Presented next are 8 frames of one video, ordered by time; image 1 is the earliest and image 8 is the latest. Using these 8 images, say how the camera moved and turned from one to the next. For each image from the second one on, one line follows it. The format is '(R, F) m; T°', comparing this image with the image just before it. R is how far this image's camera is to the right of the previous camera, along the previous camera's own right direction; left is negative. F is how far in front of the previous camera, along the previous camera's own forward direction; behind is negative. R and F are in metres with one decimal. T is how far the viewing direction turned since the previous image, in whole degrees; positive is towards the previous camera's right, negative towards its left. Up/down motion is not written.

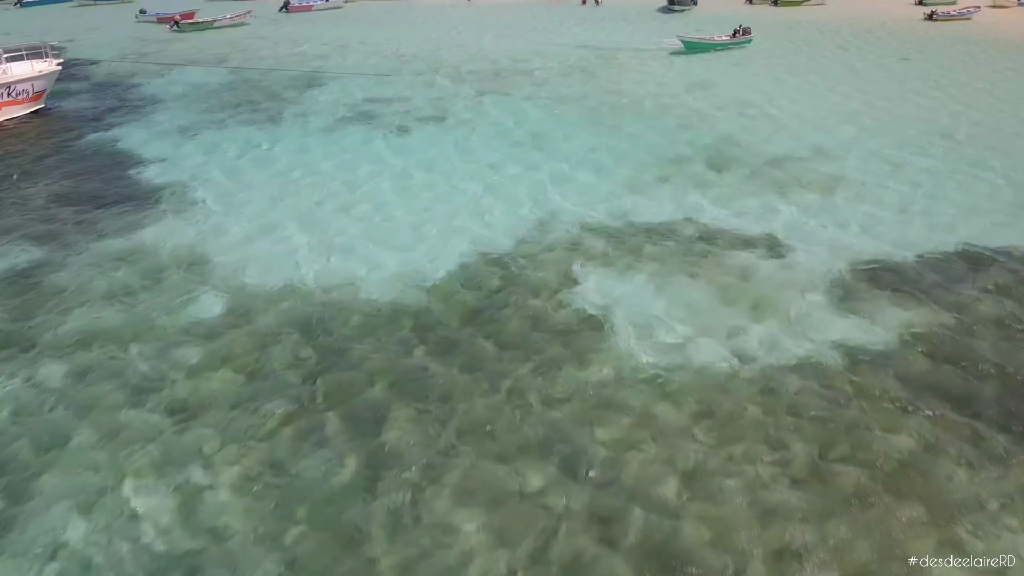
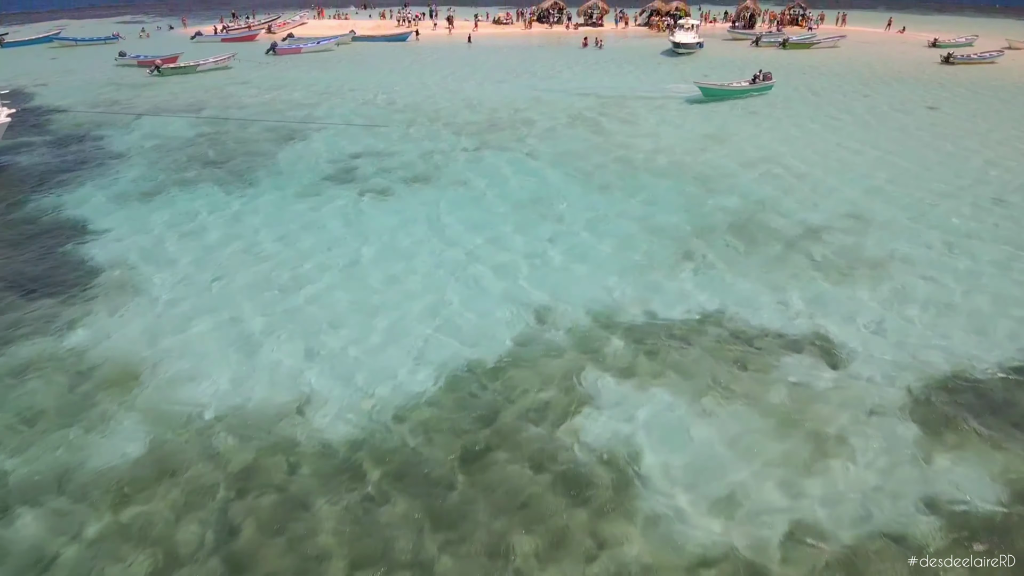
(+0.4, +1.9) m; 0°
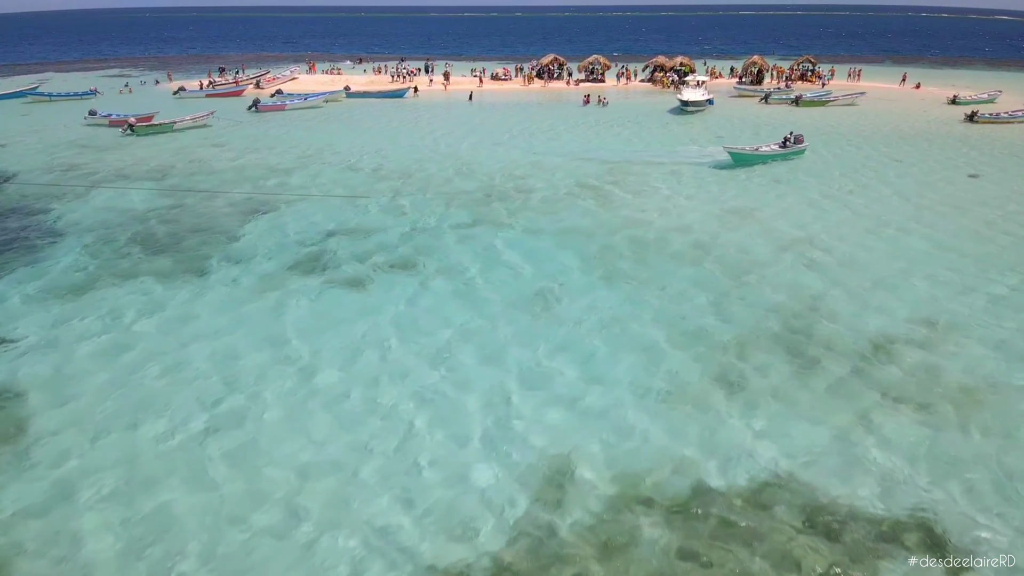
(+0.4, +2.4) m; 0°
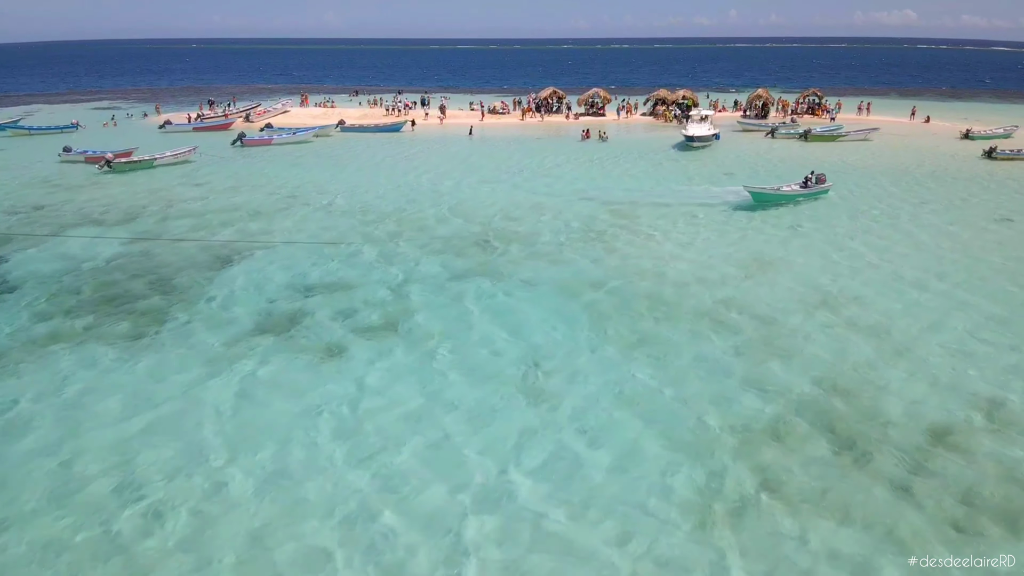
(+0.3, +1.6) m; 0°
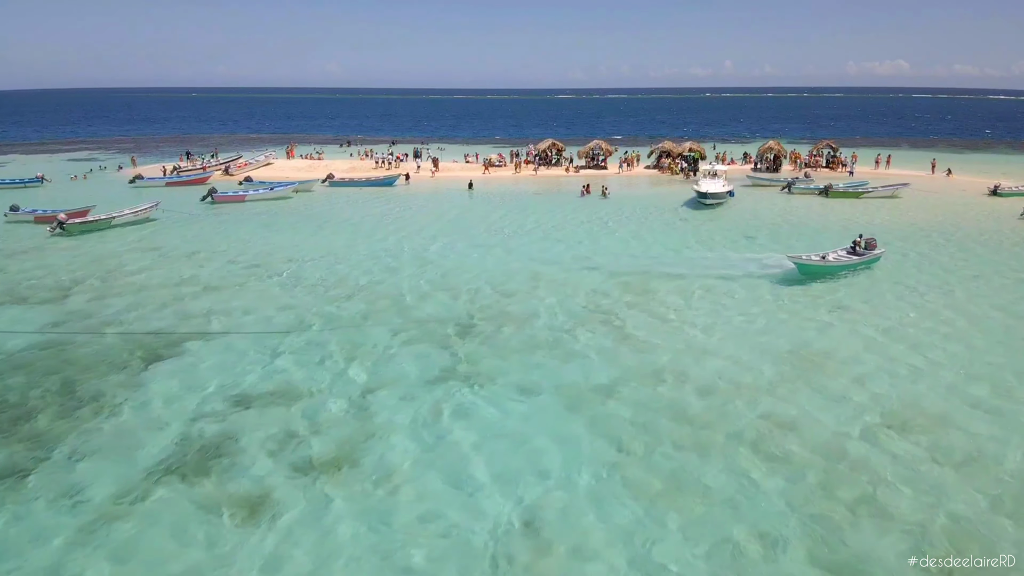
(+0.6, +2.8) m; -1°
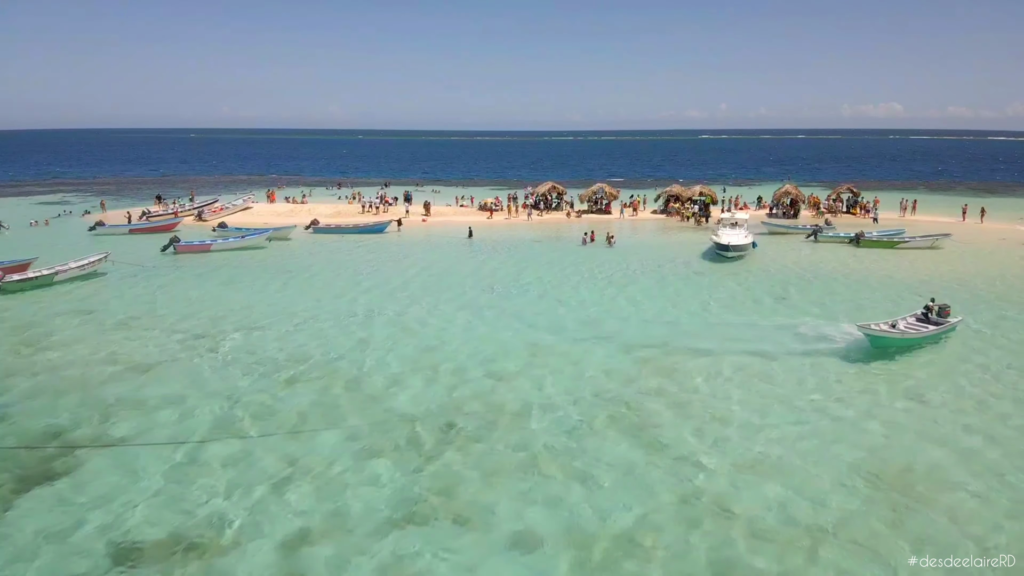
(+0.3, +3.1) m; 0°
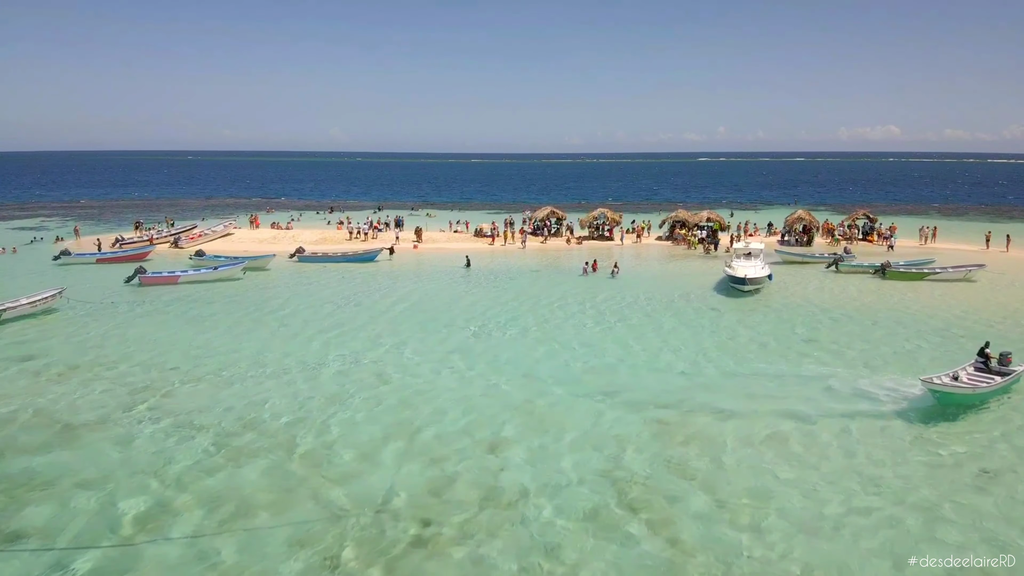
(+0.1, +2.2) m; 0°
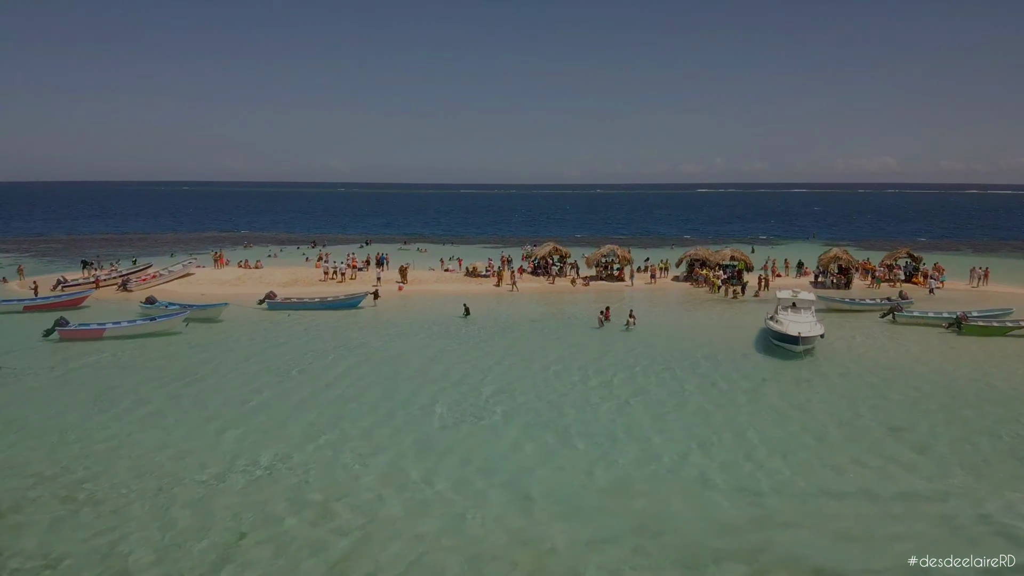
(+0.1, +4.3) m; 0°
